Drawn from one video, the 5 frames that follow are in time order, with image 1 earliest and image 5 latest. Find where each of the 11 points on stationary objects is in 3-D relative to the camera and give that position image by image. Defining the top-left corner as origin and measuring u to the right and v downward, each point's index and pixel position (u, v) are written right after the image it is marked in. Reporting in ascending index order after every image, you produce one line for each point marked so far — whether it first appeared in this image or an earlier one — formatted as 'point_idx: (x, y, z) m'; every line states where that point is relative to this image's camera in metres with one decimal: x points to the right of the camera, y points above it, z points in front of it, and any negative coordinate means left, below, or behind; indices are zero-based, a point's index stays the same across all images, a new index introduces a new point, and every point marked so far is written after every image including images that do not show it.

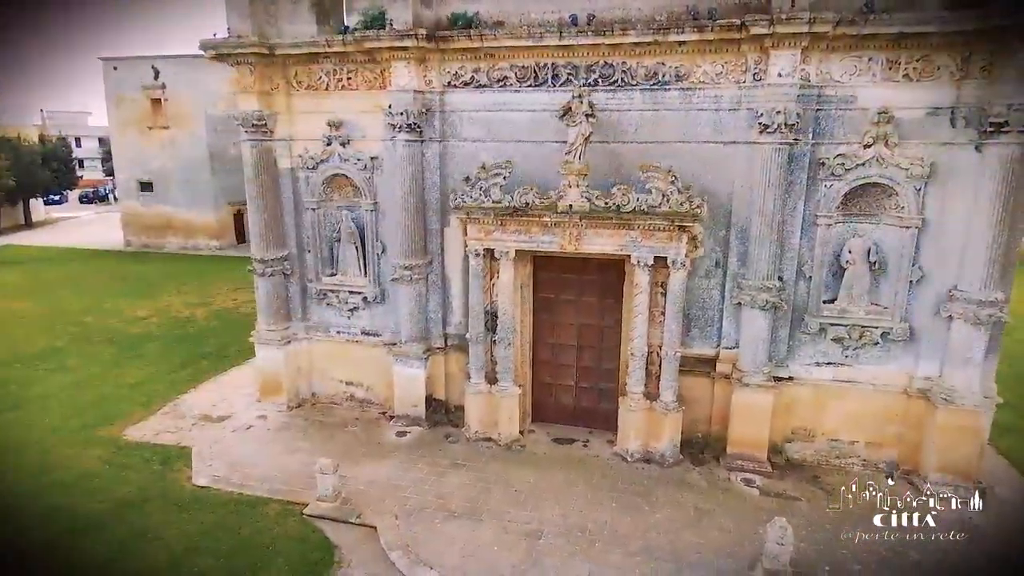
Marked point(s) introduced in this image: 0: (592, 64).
0: (+1.3, +3.6, +10.3) m
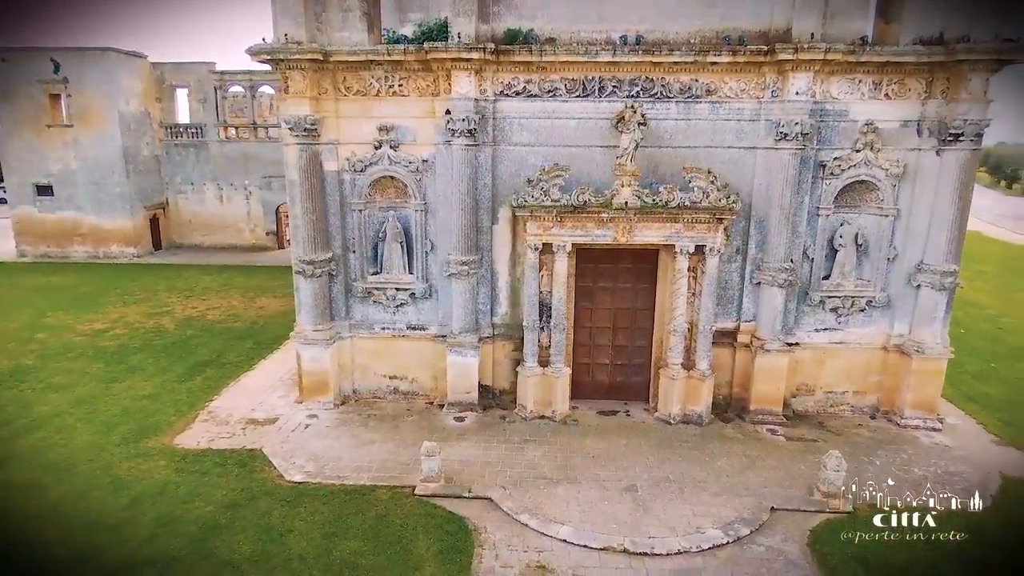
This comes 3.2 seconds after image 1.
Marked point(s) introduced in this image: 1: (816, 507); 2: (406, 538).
0: (+2.3, +3.9, +11.7) m
1: (+4.7, -3.4, +9.9) m
2: (-1.5, -3.5, +9.0) m
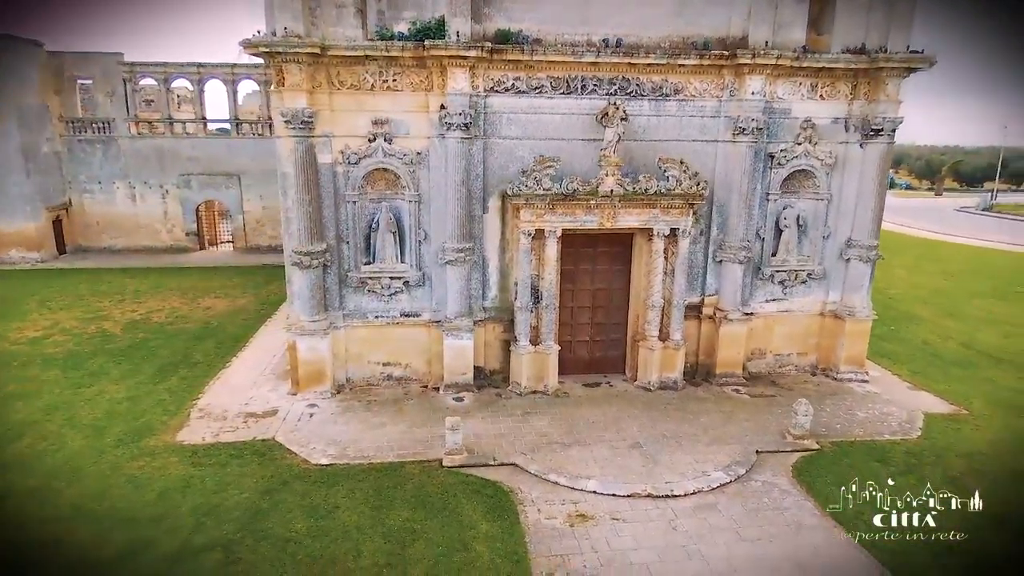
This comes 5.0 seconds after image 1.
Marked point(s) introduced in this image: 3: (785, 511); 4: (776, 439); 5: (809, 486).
0: (+2.1, +4.3, +12.9) m
1: (+5.1, -2.9, +11.5) m
2: (-0.9, -3.3, +9.7) m
3: (+4.2, -3.4, +9.7) m
4: (+4.9, -2.8, +11.8) m
5: (+4.8, -3.2, +10.3) m
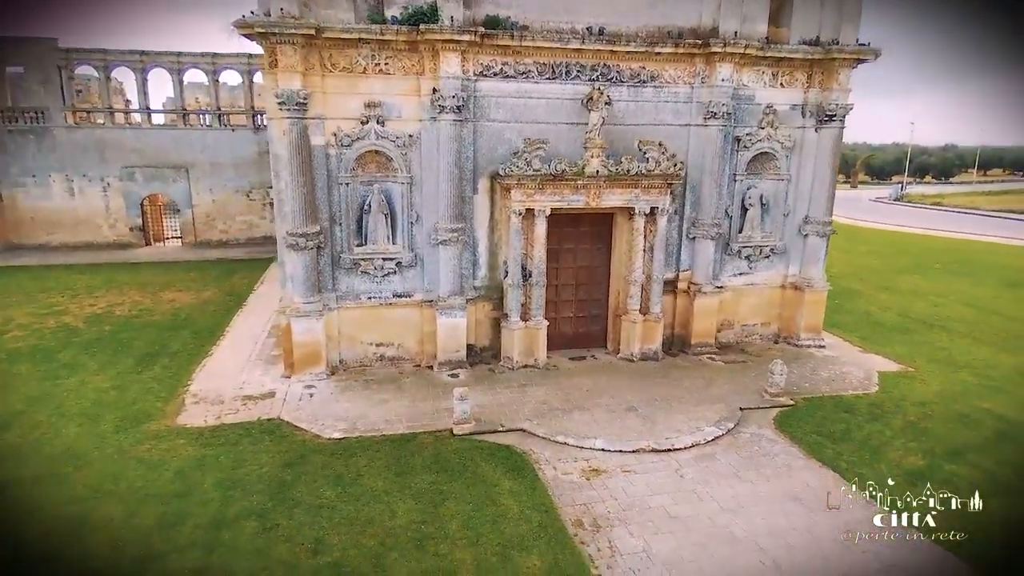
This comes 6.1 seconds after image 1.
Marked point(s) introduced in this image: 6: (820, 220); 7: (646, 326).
0: (+1.8, +4.8, +13.6) m
1: (+5.1, -2.3, +12.5) m
2: (-0.7, -2.8, +10.1) m
3: (+4.4, -2.8, +10.6) m
4: (+4.9, -2.2, +12.8) m
5: (+5.0, -2.6, +11.3) m
6: (+7.5, +1.7, +15.5) m
7: (+3.1, -0.9, +14.8) m
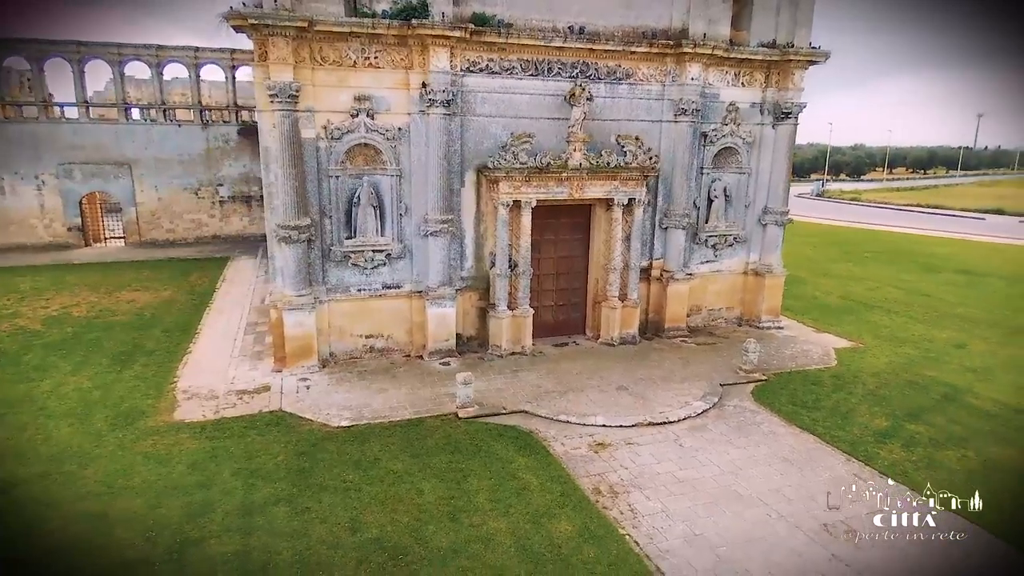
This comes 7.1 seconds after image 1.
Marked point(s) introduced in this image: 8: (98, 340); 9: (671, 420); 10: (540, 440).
0: (+1.4, +5.1, +14.2) m
1: (+5.0, -1.9, +13.5) m
2: (-0.5, -2.6, +10.5) m
3: (+4.5, -2.5, +11.5) m
4: (+4.7, -1.9, +13.7) m
5: (+5.0, -2.3, +12.3) m
6: (+7.0, +2.0, +16.7) m
7: (+2.7, -0.6, +15.6) m
8: (-10.0, -1.3, +15.4) m
9: (+2.9, -2.4, +11.5) m
10: (+0.5, -2.6, +10.8) m
